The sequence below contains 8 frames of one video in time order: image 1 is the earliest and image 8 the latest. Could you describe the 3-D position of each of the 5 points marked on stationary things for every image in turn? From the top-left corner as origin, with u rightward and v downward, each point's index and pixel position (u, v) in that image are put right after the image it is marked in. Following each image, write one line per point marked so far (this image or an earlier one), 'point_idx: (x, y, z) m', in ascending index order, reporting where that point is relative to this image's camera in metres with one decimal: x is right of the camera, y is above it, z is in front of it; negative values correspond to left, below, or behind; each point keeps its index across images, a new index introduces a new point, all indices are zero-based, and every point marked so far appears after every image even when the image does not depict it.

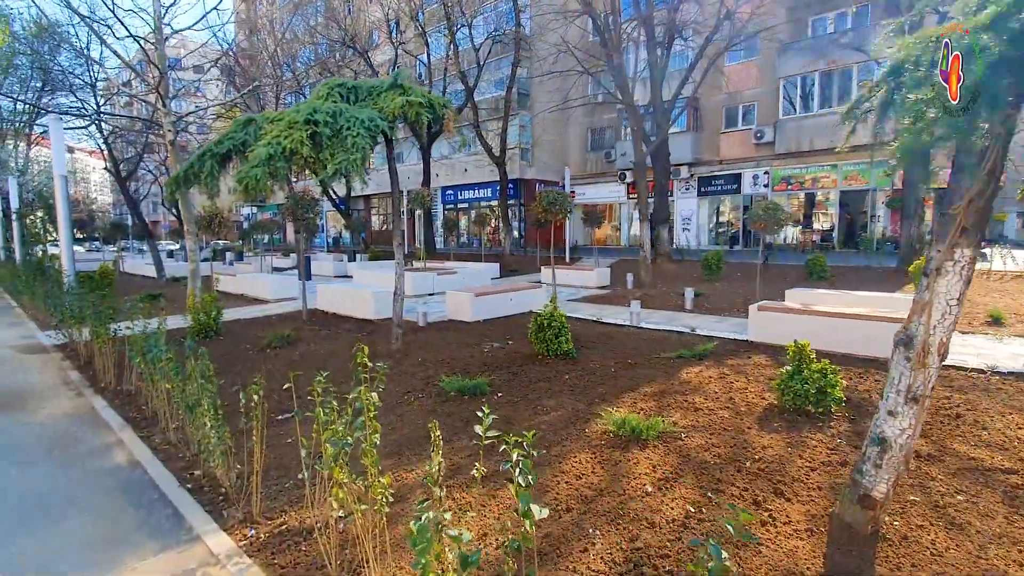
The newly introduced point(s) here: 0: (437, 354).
0: (-1.0, -0.9, +7.1) m
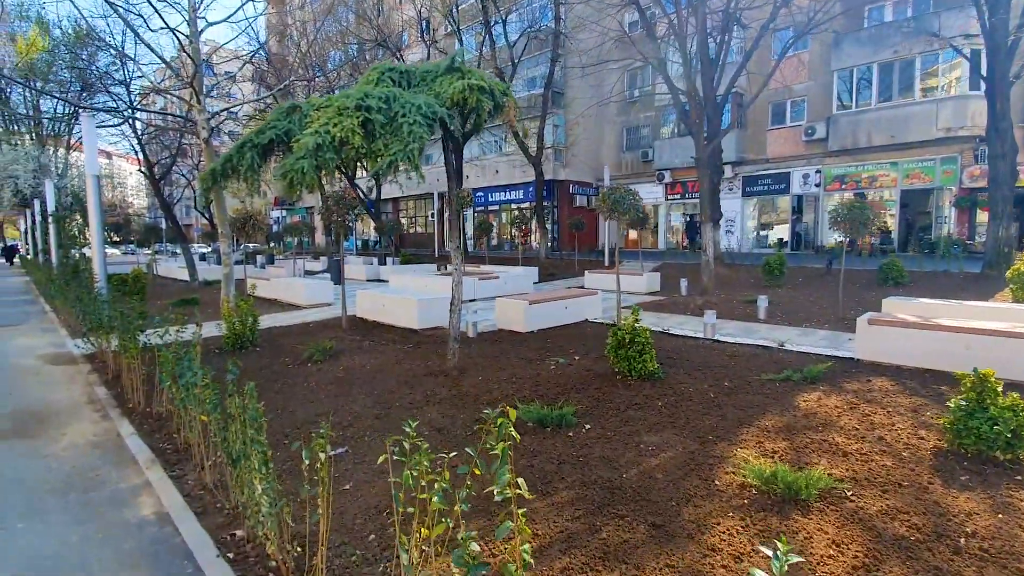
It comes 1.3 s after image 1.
0: (-0.2, -1.0, +6.2) m
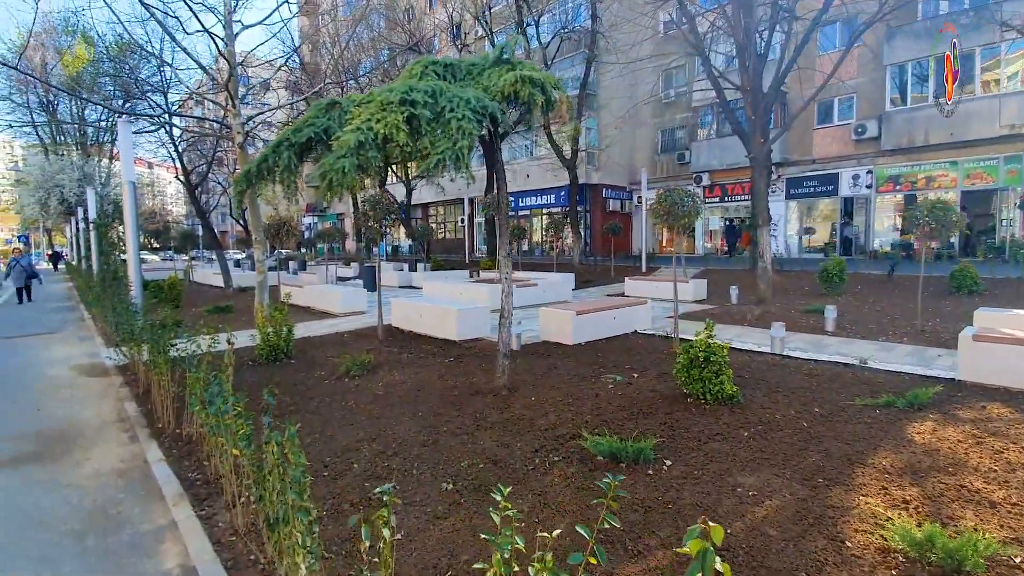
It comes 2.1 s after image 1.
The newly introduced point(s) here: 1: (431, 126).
0: (+0.4, -1.1, +5.7) m
1: (-0.8, +1.6, +4.9) m
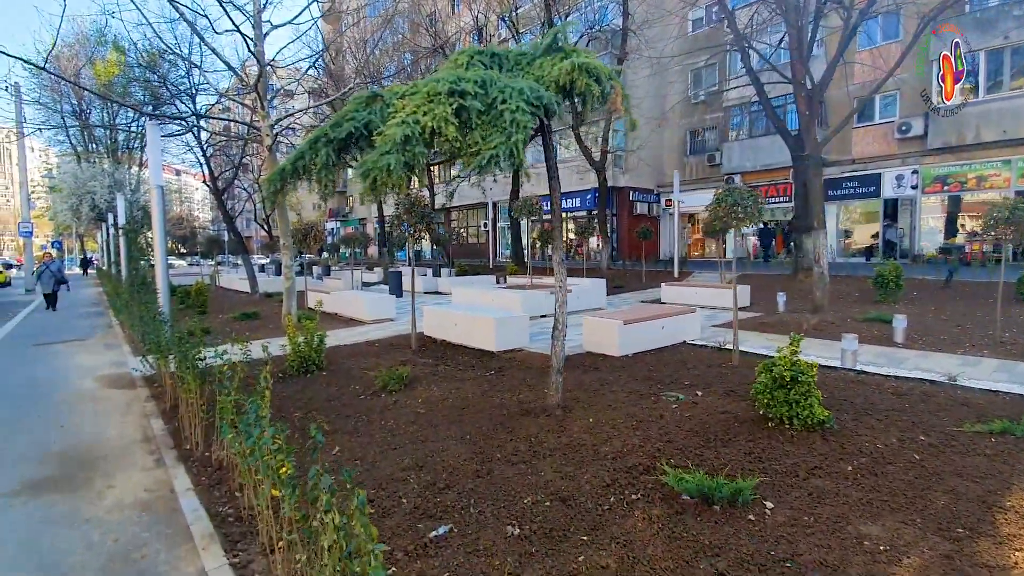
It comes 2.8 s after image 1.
0: (+1.0, -1.2, +5.2) m
1: (-0.3, +1.5, +4.5) m
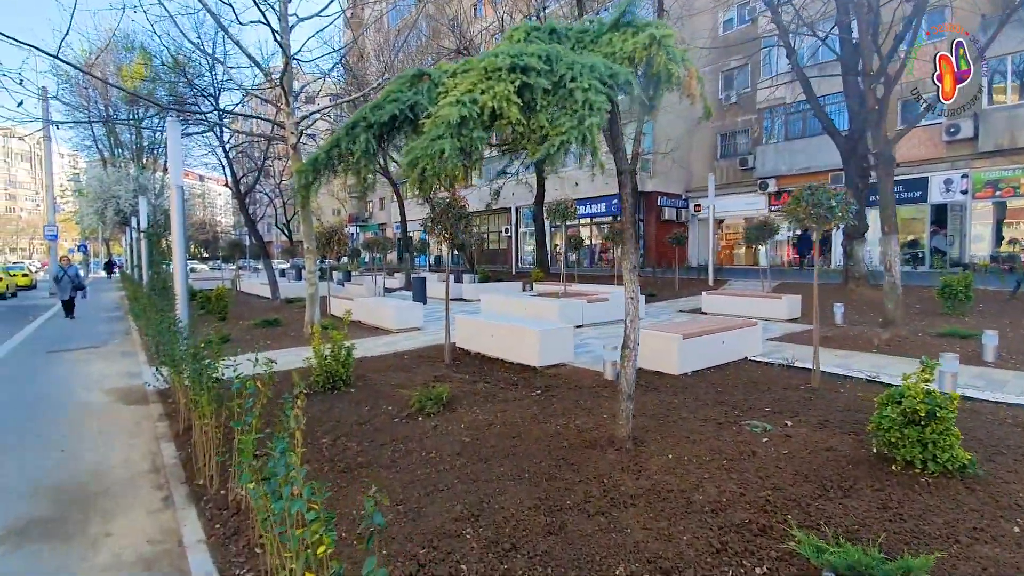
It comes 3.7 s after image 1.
0: (+1.5, -1.3, +4.4) m
1: (+0.3, +1.4, +3.8) m
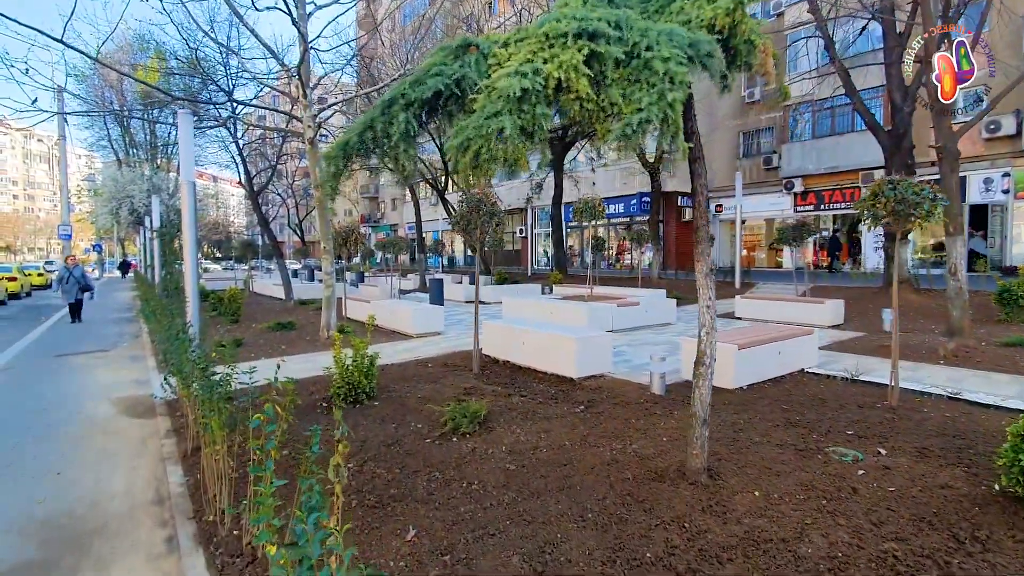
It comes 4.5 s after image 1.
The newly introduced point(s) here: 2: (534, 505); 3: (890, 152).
0: (+1.9, -1.4, +3.8) m
1: (+0.7, +1.4, +3.2) m
2: (+0.1, -1.5, +3.4) m
3: (+9.6, +3.5, +13.0) m
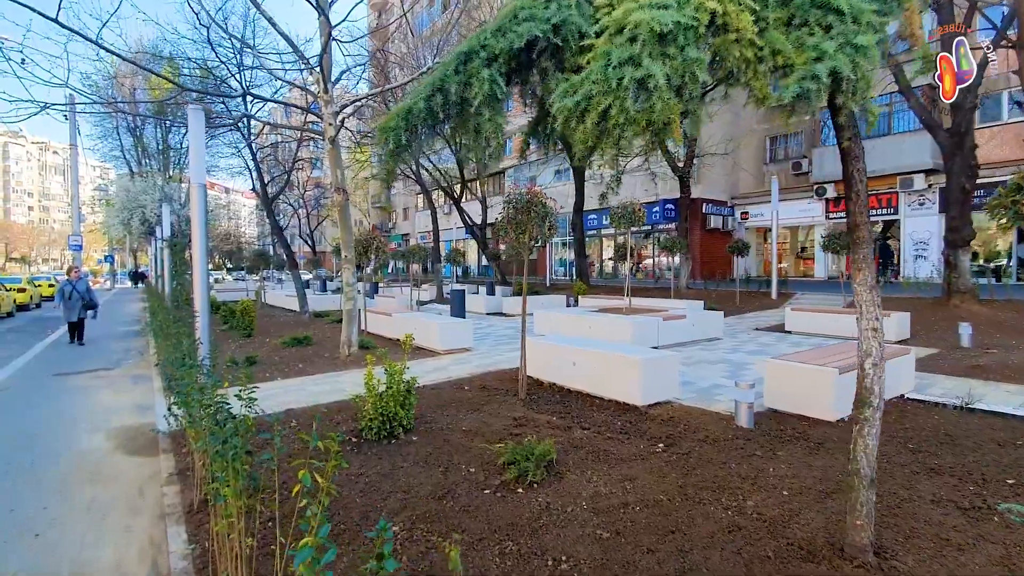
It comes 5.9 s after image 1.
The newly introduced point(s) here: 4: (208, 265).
0: (+2.5, -1.5, +2.9) m
1: (+1.2, +1.3, +2.3) m
2: (+0.7, -1.5, +2.5) m
3: (+10.3, +3.2, +12.0) m
4: (-4.0, +0.3, +6.6) m
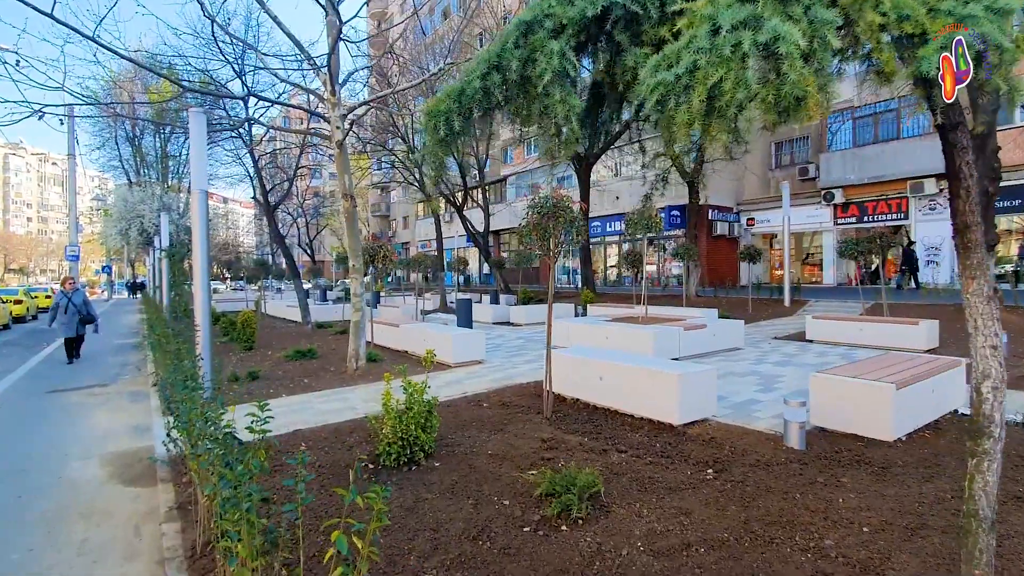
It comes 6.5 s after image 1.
0: (+2.8, -1.5, +2.4) m
1: (+1.5, +1.2, +2.0) m
2: (+1.0, -1.6, +2.1) m
3: (+10.5, +3.1, +11.7) m
4: (-3.7, +0.2, +6.2) m
